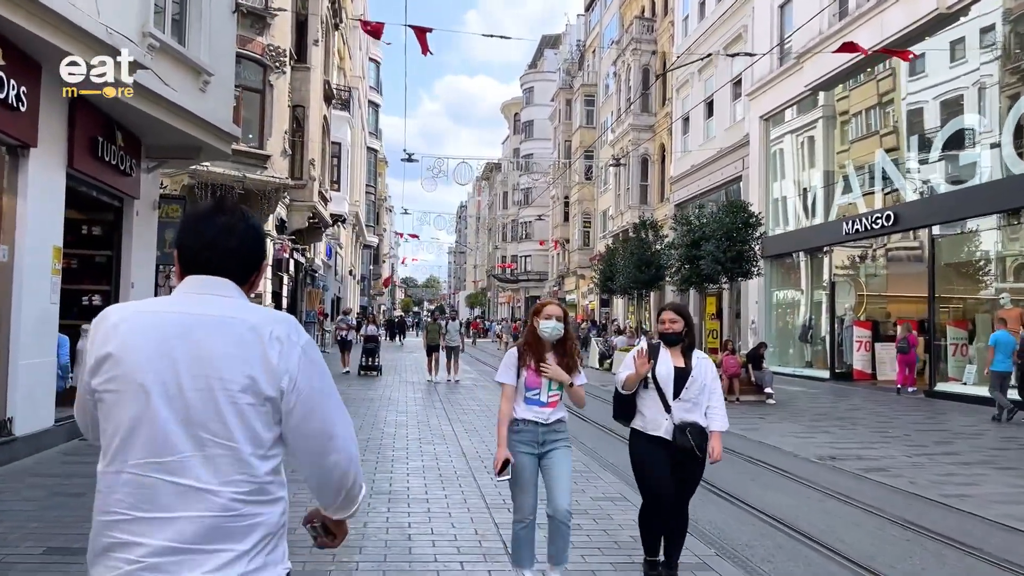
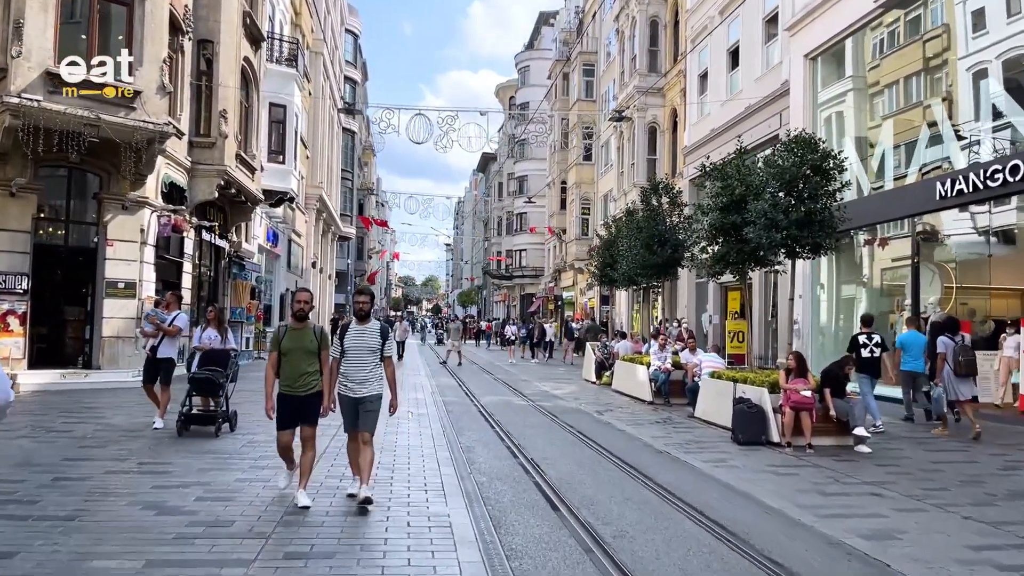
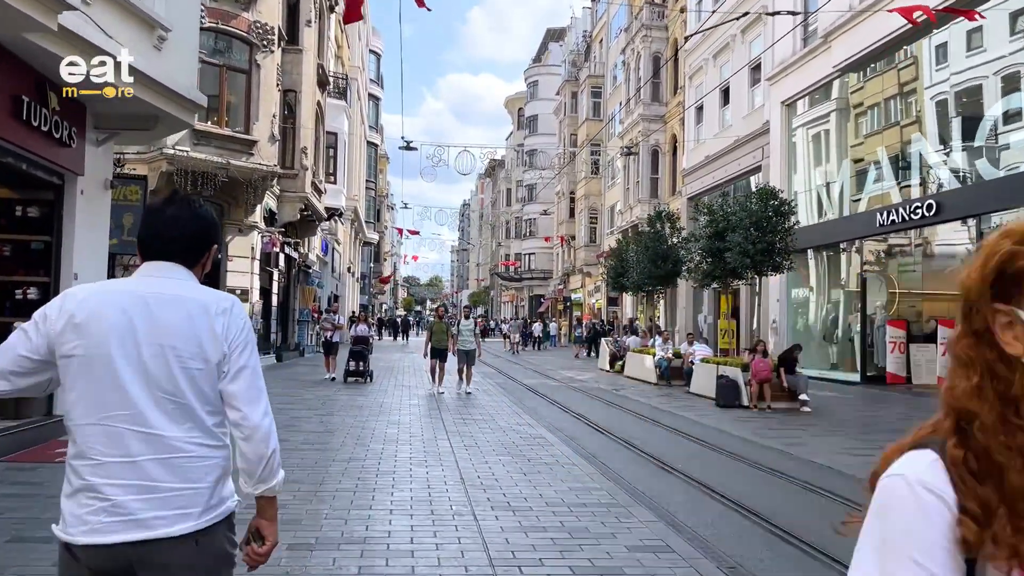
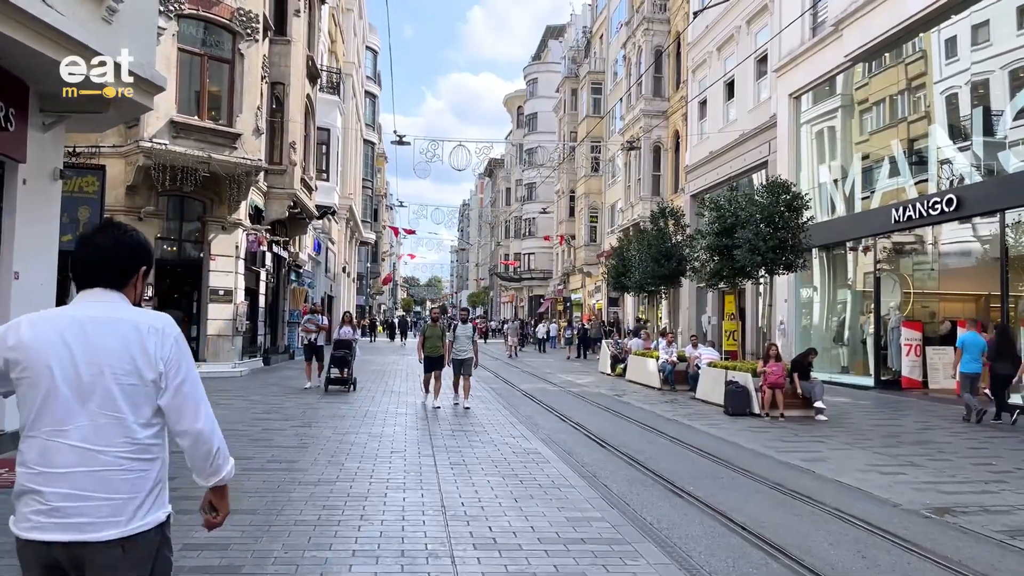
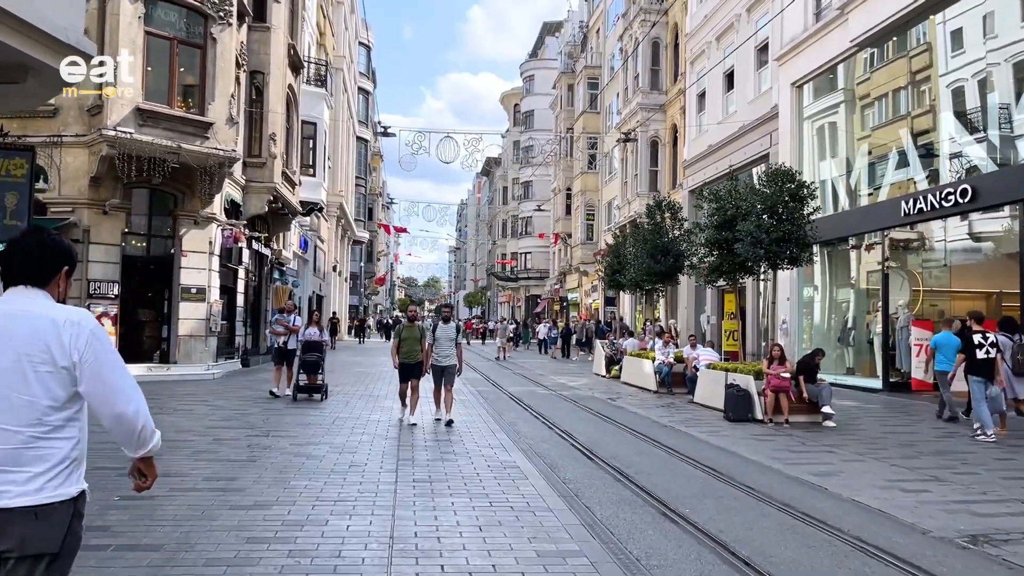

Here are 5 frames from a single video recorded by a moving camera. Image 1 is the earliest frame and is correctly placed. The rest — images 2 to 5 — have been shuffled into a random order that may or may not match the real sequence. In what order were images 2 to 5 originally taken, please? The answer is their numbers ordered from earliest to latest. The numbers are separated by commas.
3, 4, 5, 2
